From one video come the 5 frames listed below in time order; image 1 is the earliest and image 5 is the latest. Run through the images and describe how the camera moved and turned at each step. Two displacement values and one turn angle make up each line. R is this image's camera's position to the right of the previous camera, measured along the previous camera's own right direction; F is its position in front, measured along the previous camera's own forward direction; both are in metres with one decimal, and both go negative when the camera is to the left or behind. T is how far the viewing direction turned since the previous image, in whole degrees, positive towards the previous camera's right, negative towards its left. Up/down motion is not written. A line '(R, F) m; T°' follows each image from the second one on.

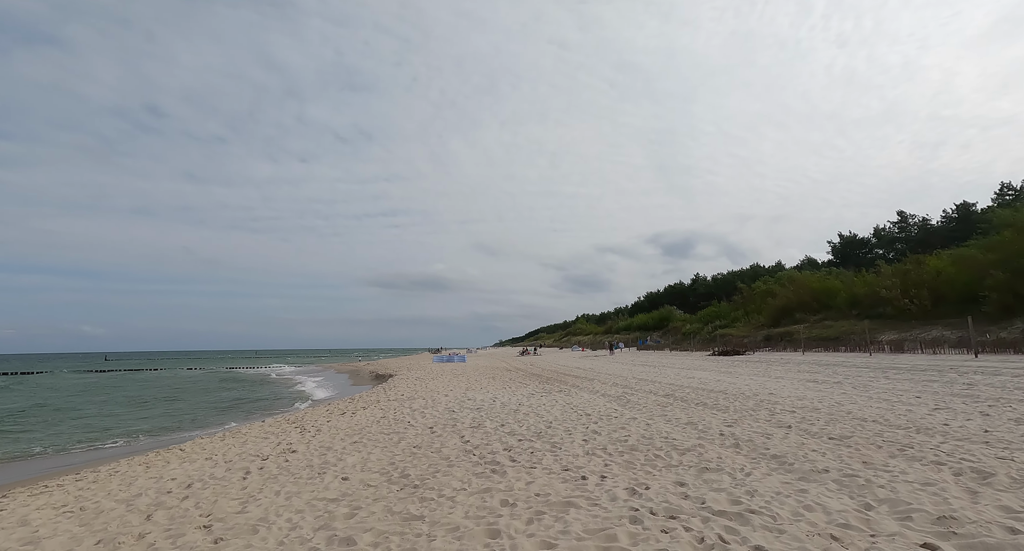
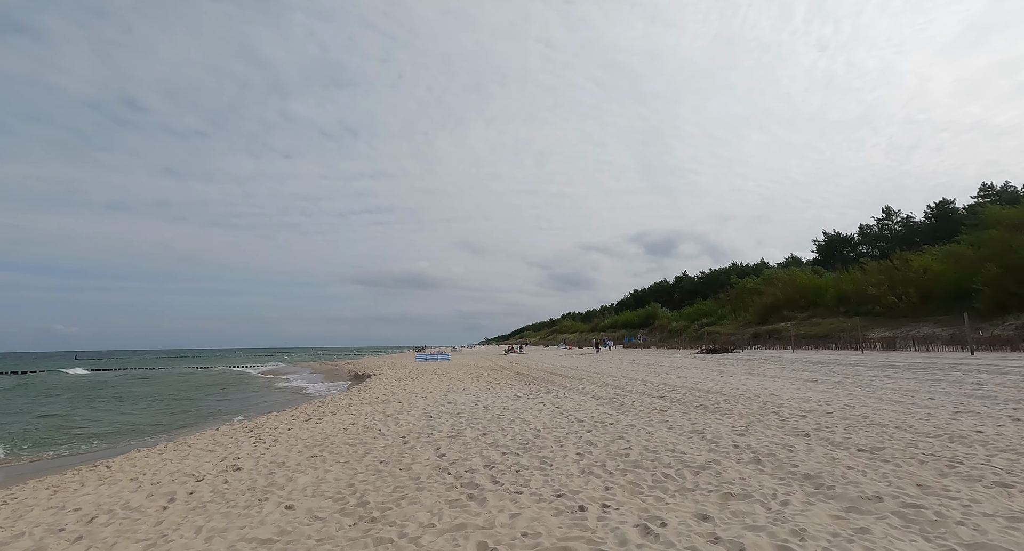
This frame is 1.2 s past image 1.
(0.0, +1.1) m; +2°
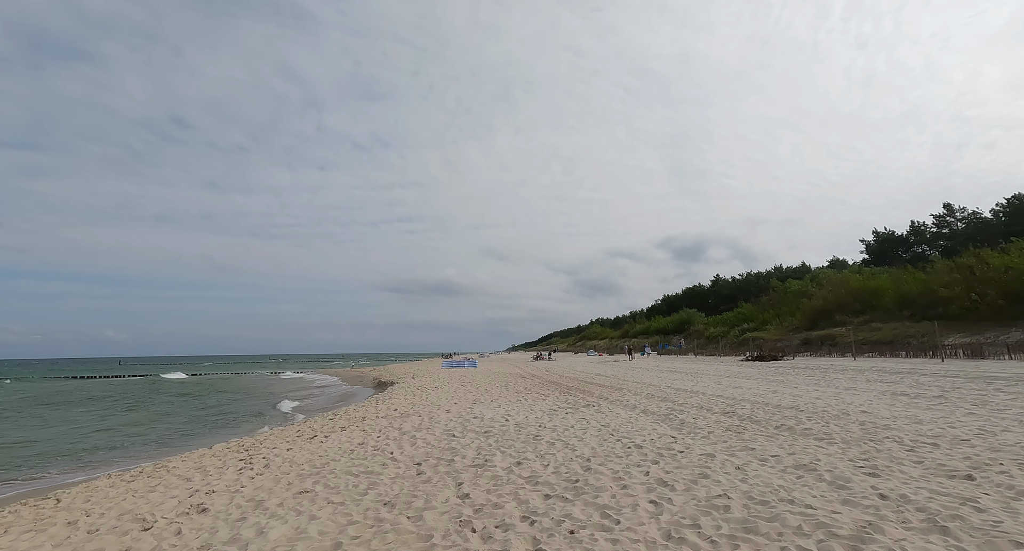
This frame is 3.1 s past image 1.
(-0.2, +1.7) m; -3°
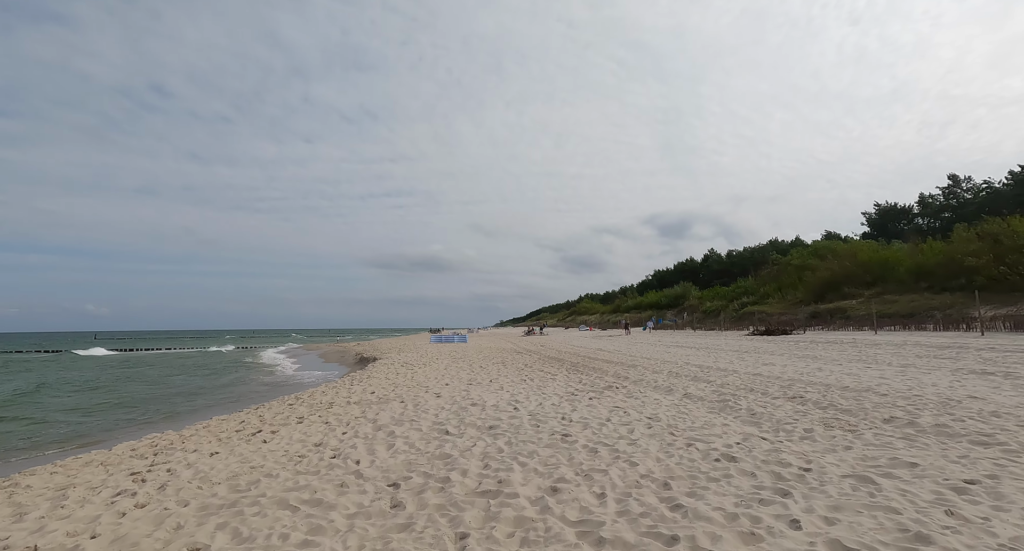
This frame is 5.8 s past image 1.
(-0.4, +2.6) m; +2°
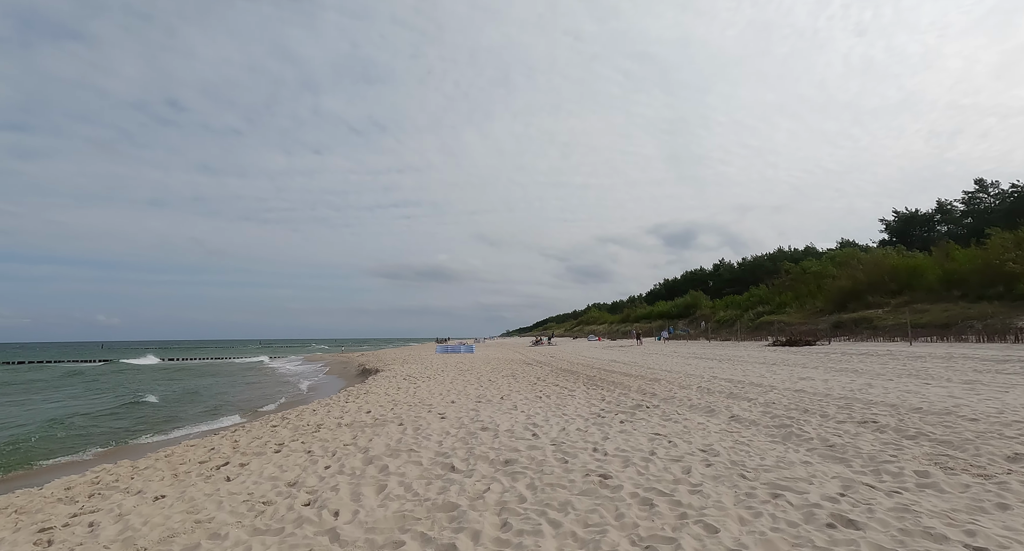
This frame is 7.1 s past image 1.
(-0.2, +1.3) m; -1°
